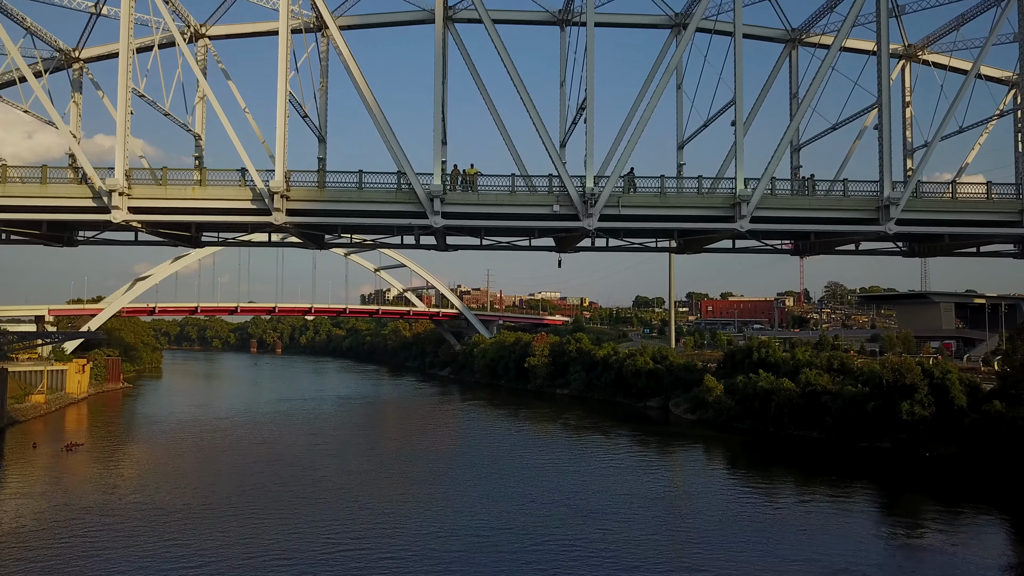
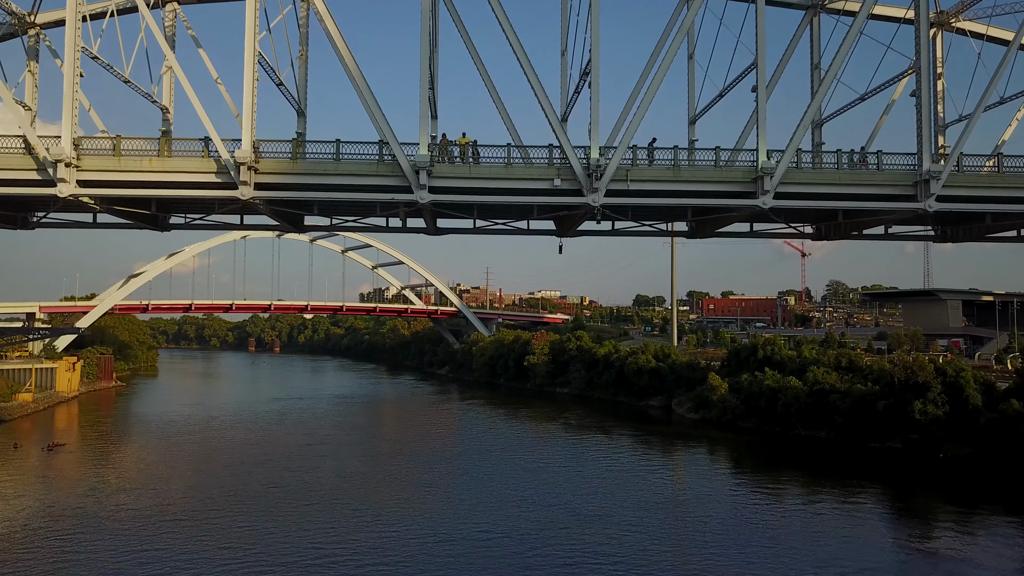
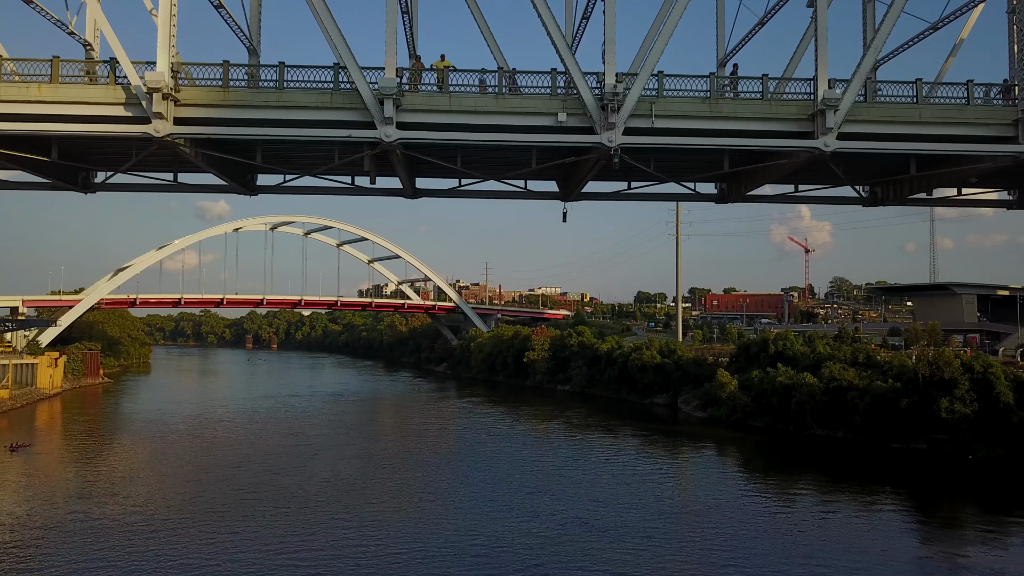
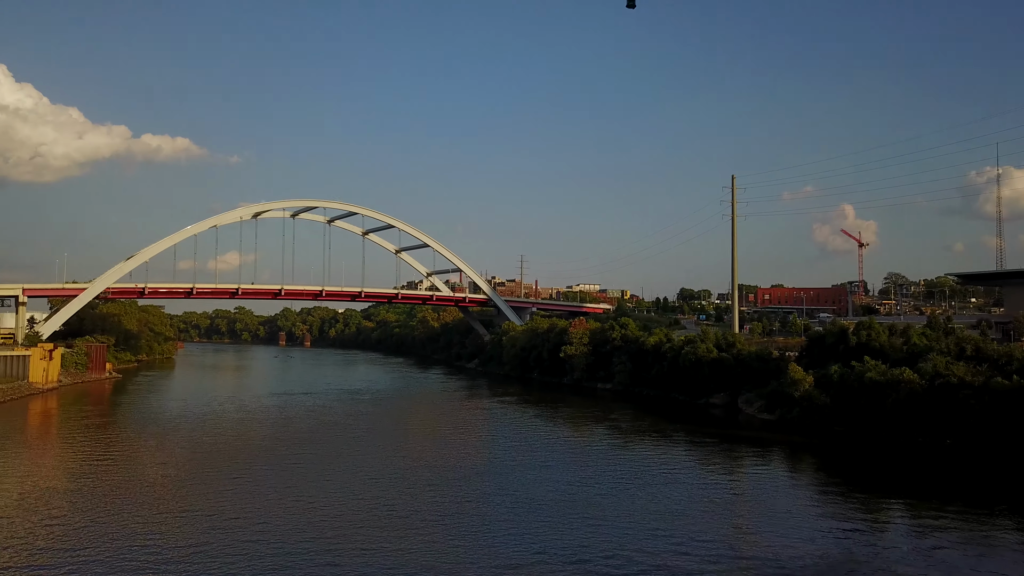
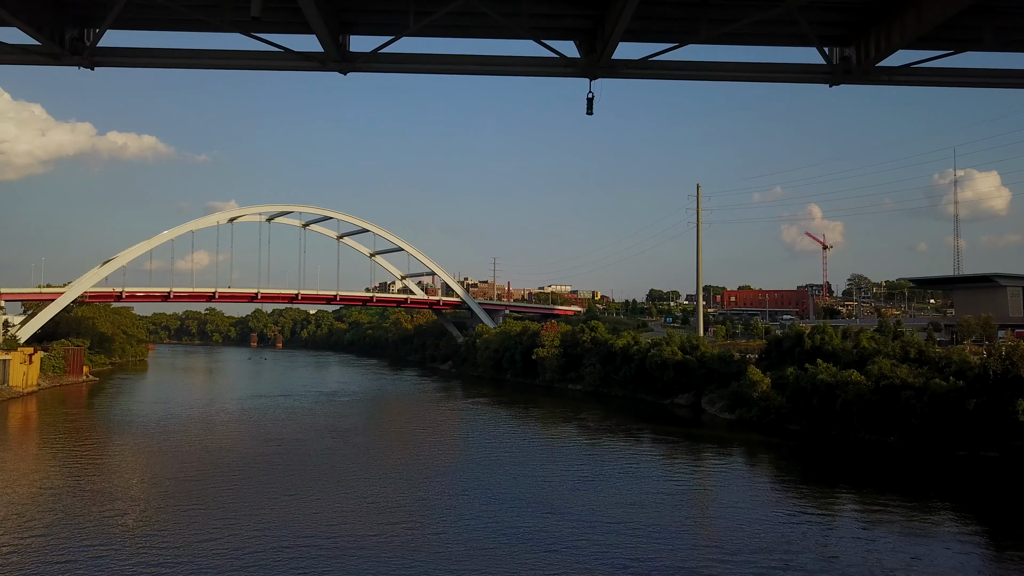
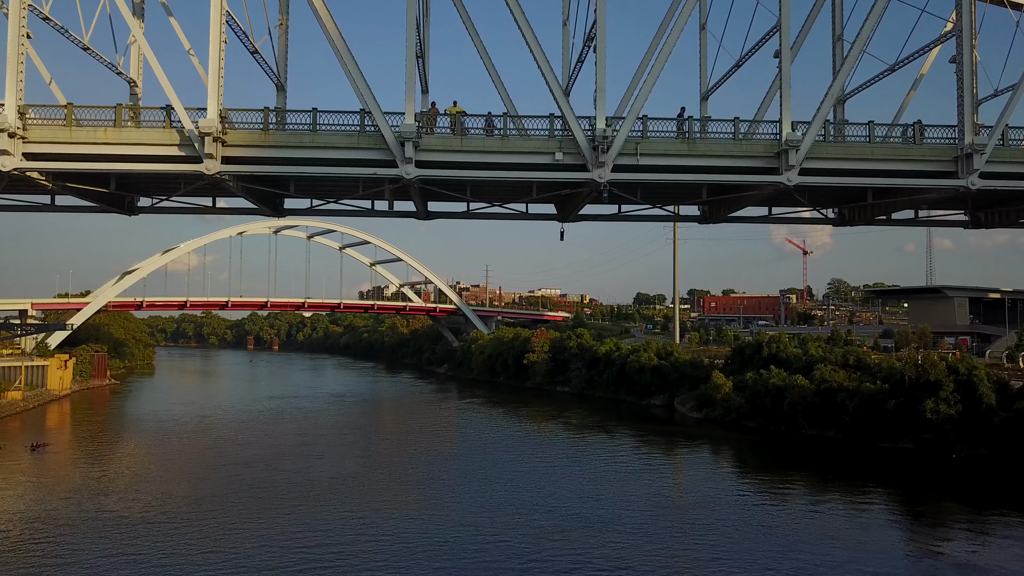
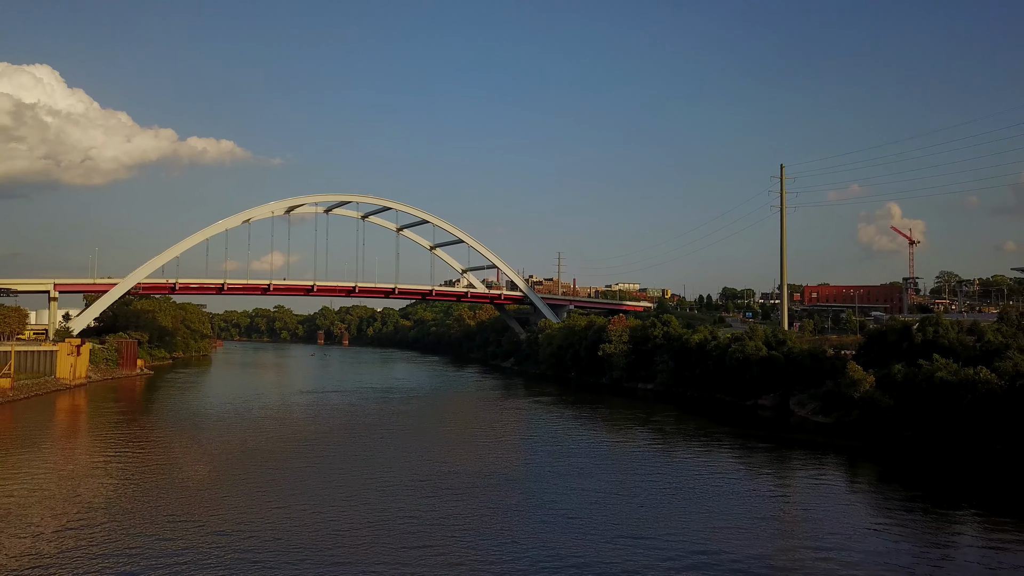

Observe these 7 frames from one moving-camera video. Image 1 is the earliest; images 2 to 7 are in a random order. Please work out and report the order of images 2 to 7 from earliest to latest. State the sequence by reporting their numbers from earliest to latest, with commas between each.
2, 6, 3, 5, 4, 7
